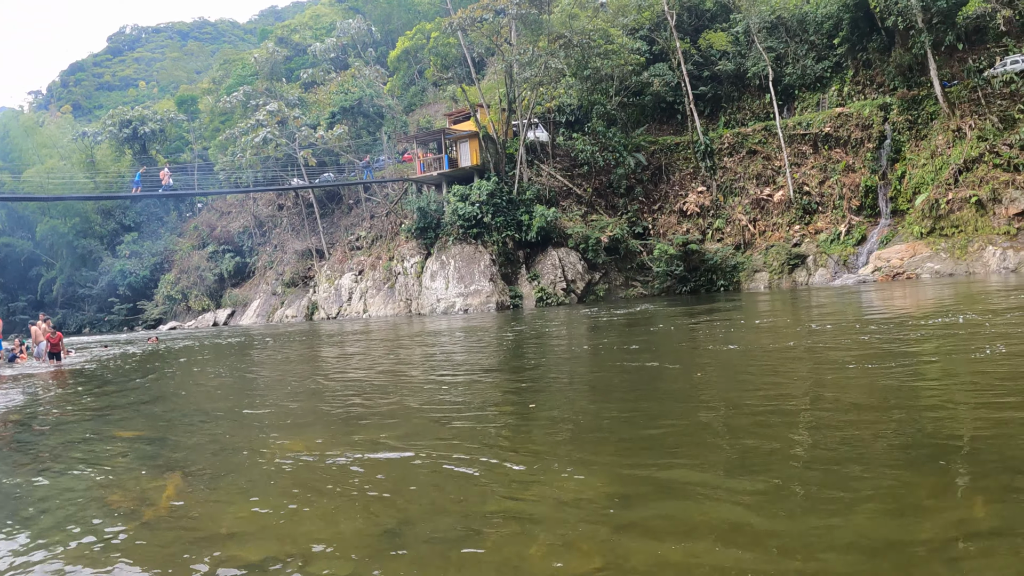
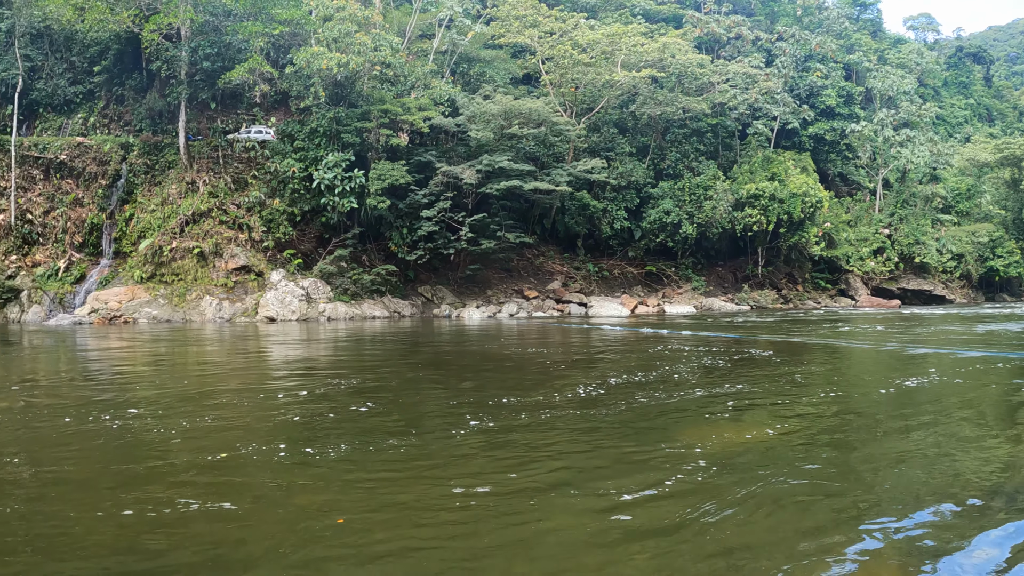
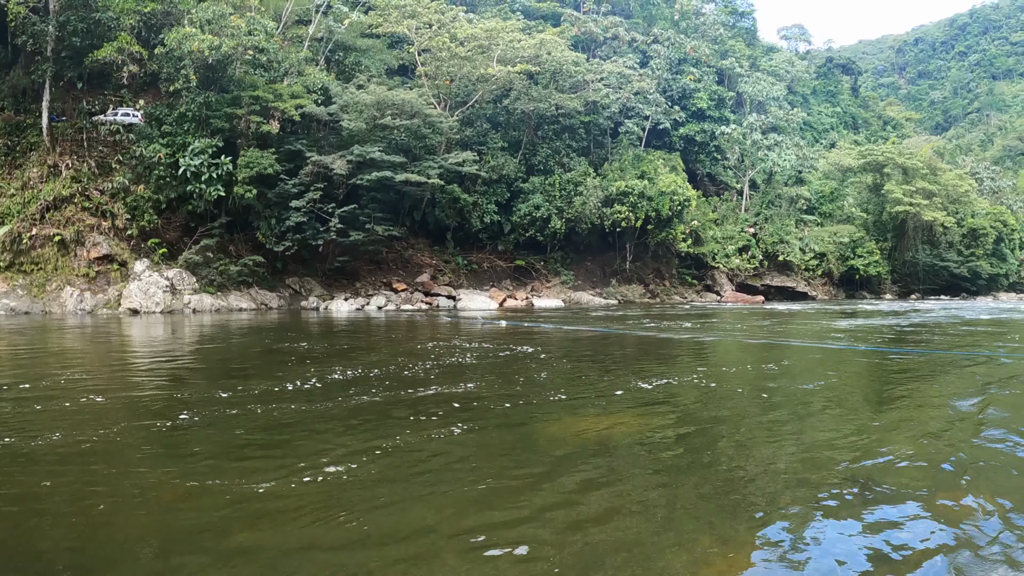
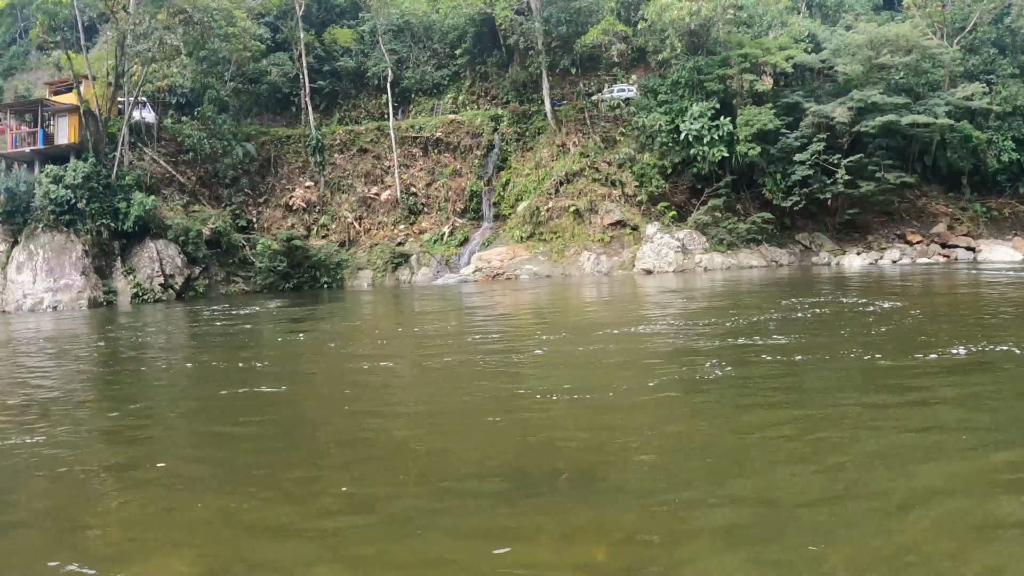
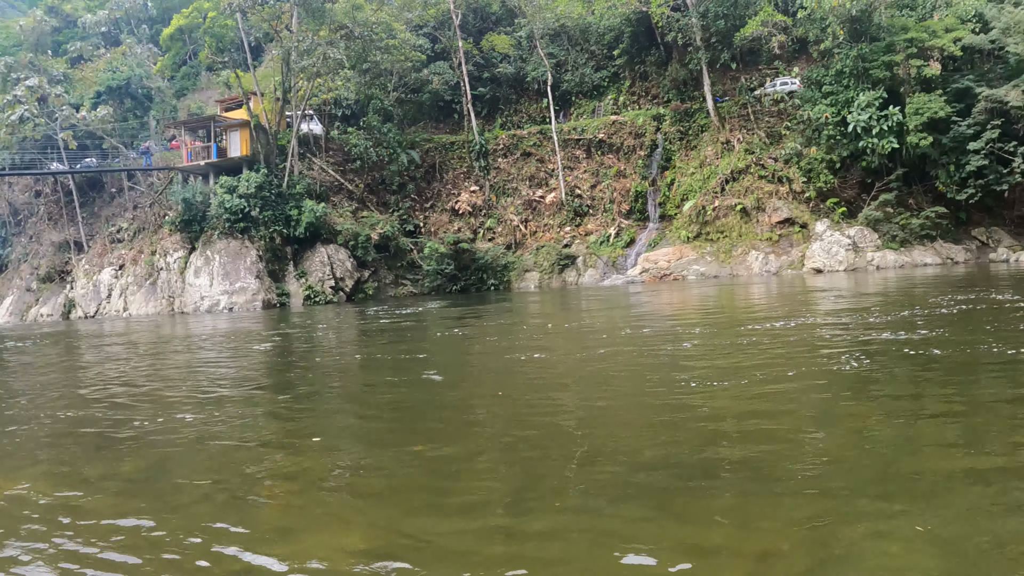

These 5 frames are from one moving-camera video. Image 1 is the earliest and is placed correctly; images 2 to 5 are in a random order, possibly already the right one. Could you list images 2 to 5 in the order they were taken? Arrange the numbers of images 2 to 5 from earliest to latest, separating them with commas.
5, 4, 3, 2
